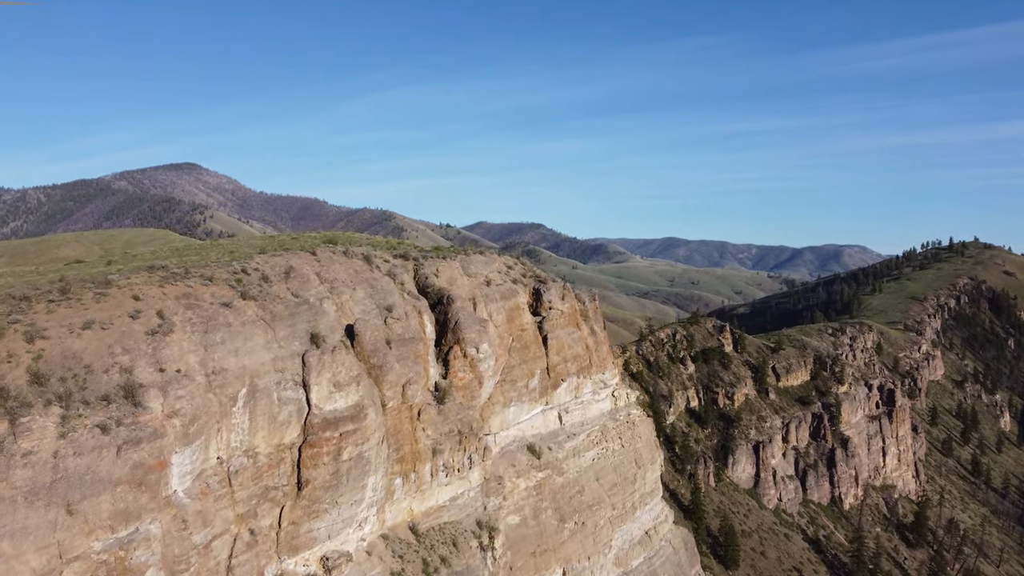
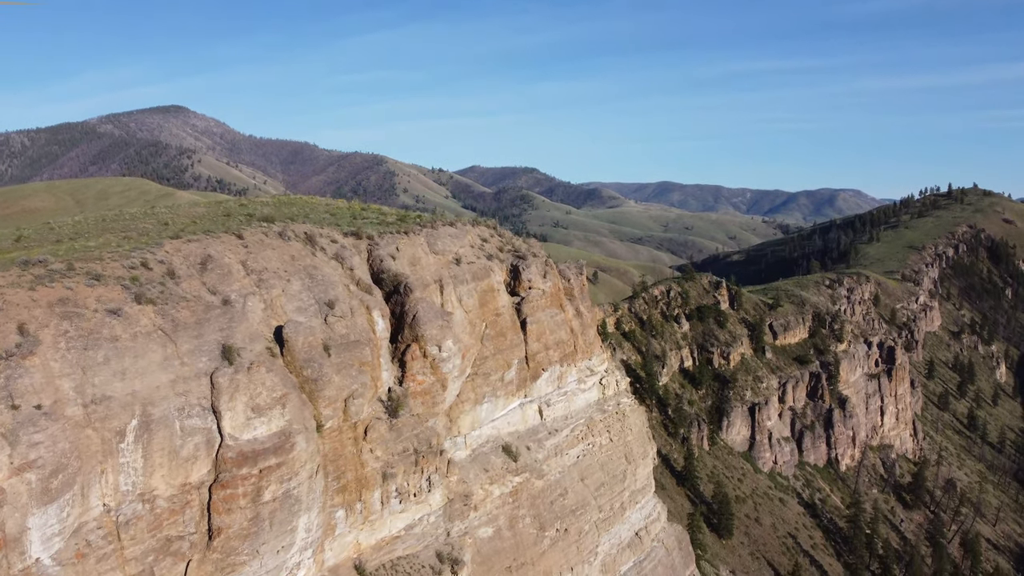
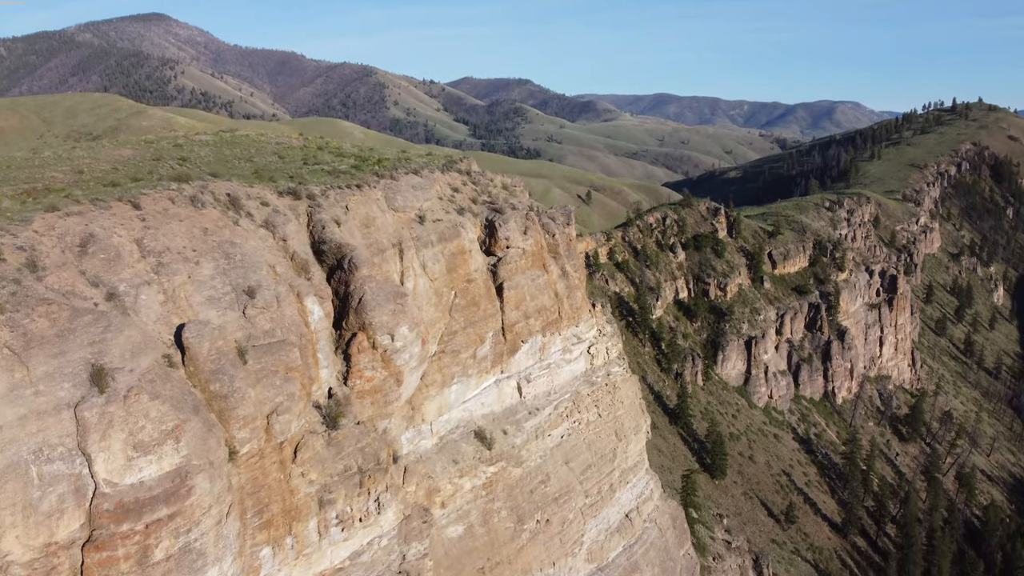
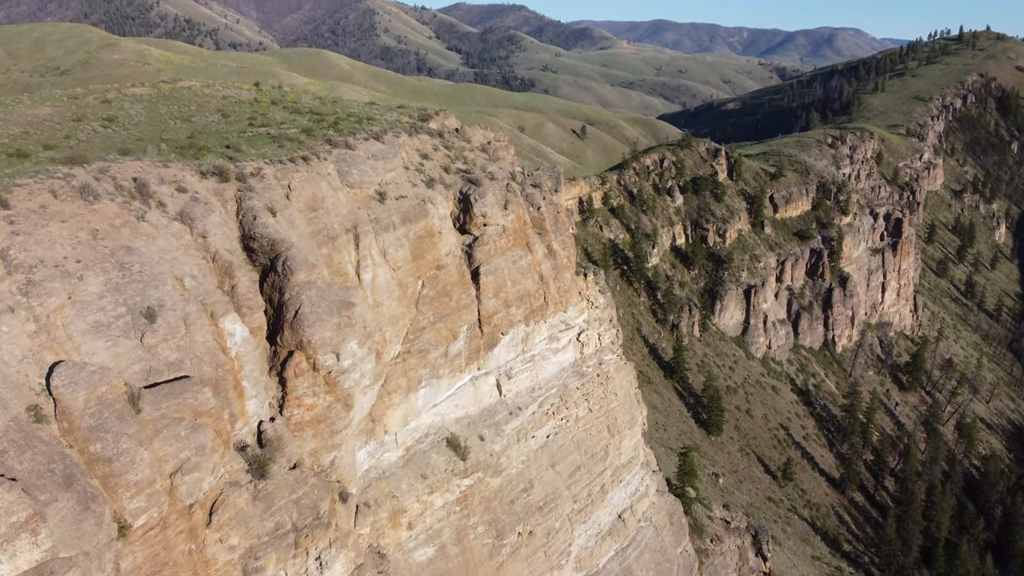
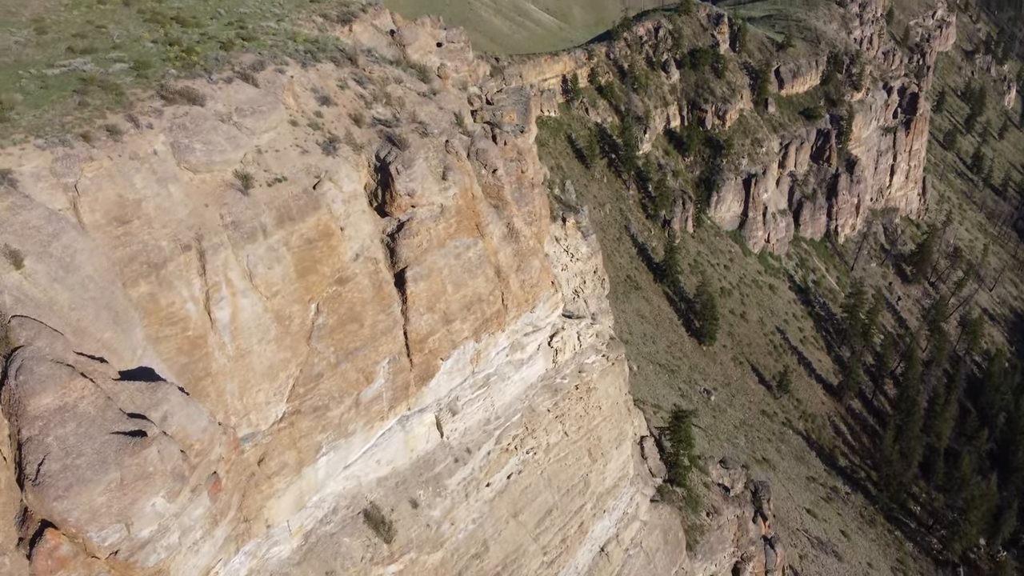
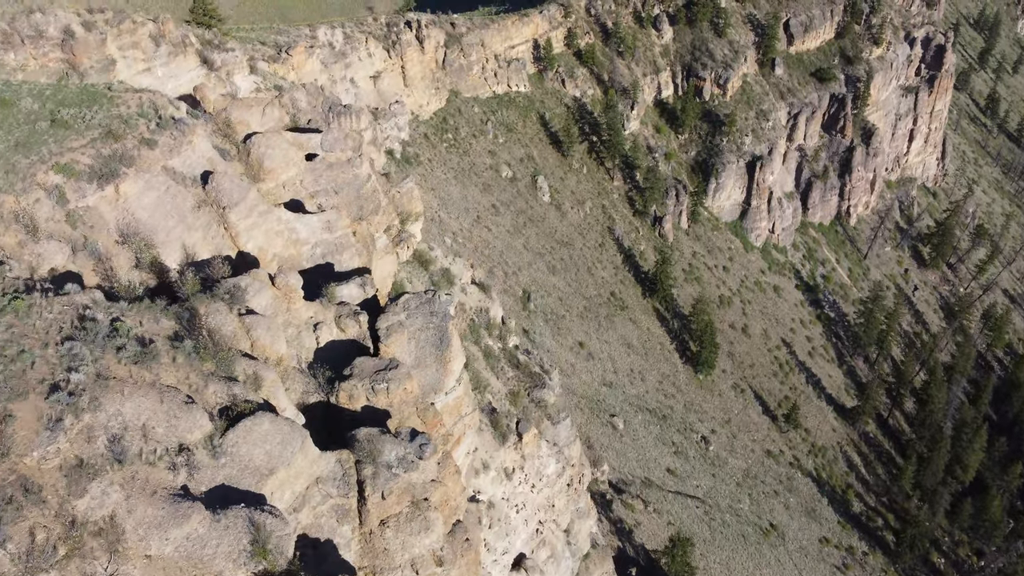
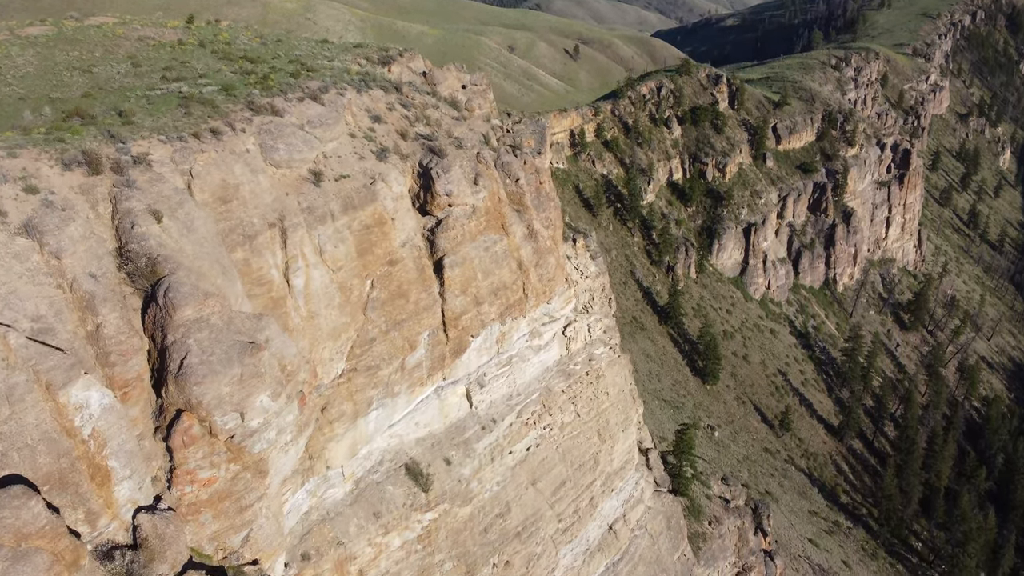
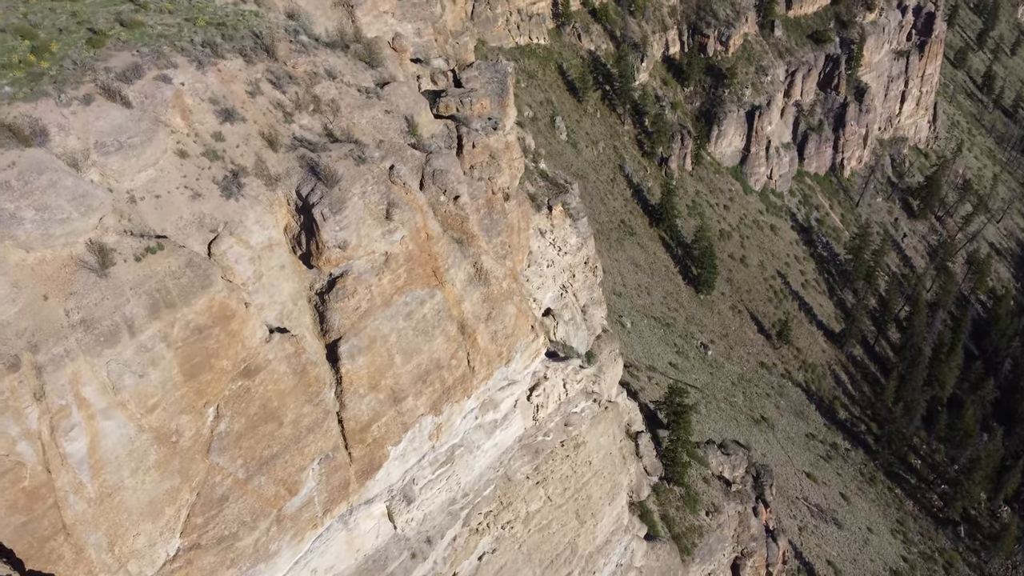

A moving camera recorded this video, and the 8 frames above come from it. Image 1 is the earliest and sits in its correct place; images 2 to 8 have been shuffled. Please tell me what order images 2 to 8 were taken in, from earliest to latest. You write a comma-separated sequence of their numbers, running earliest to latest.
2, 3, 4, 7, 5, 8, 6
